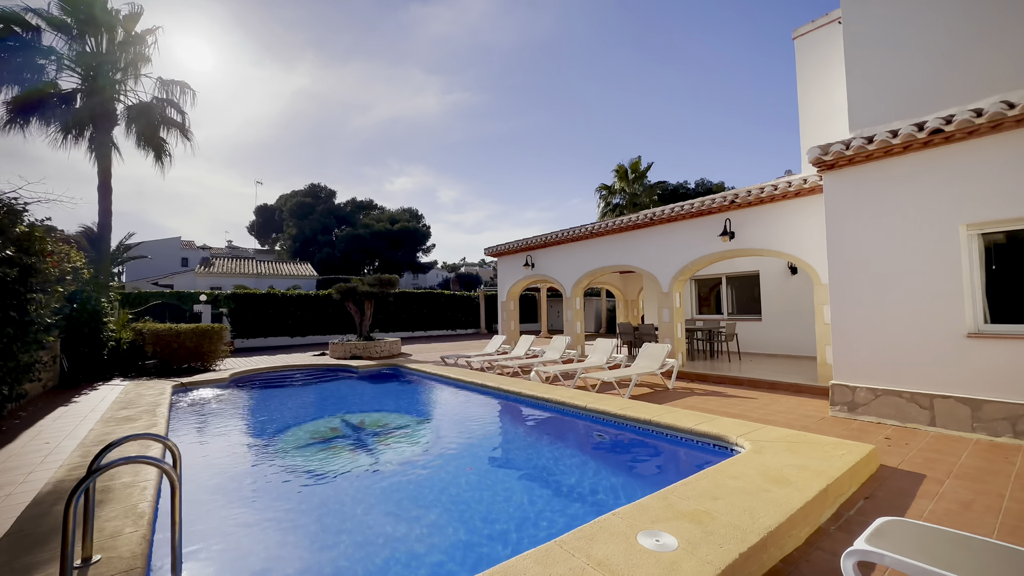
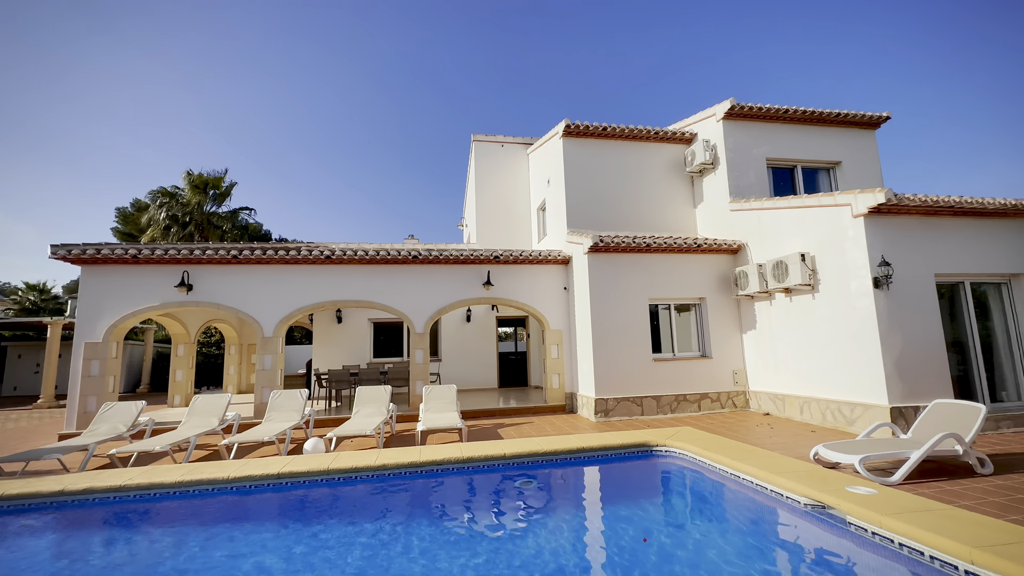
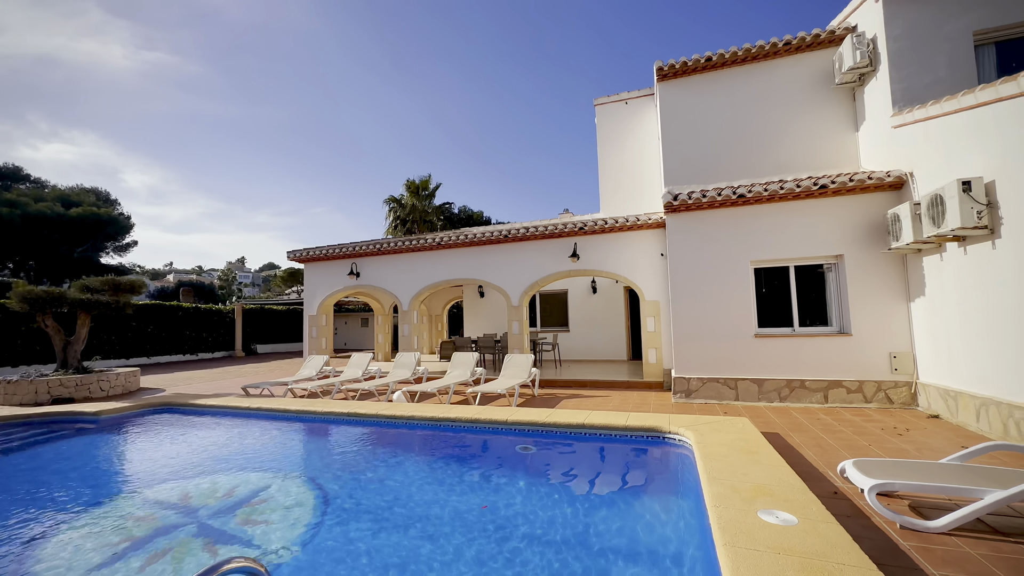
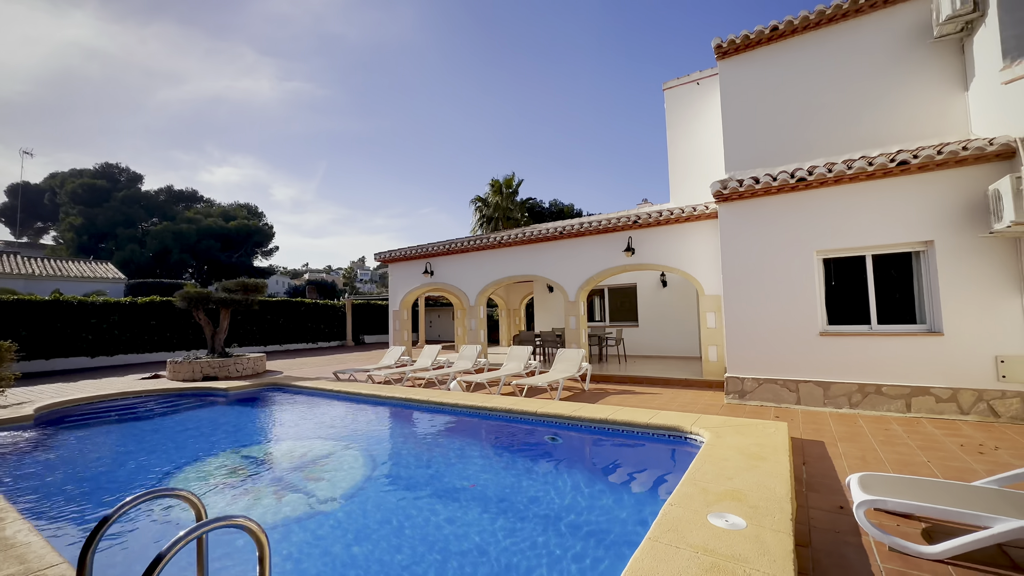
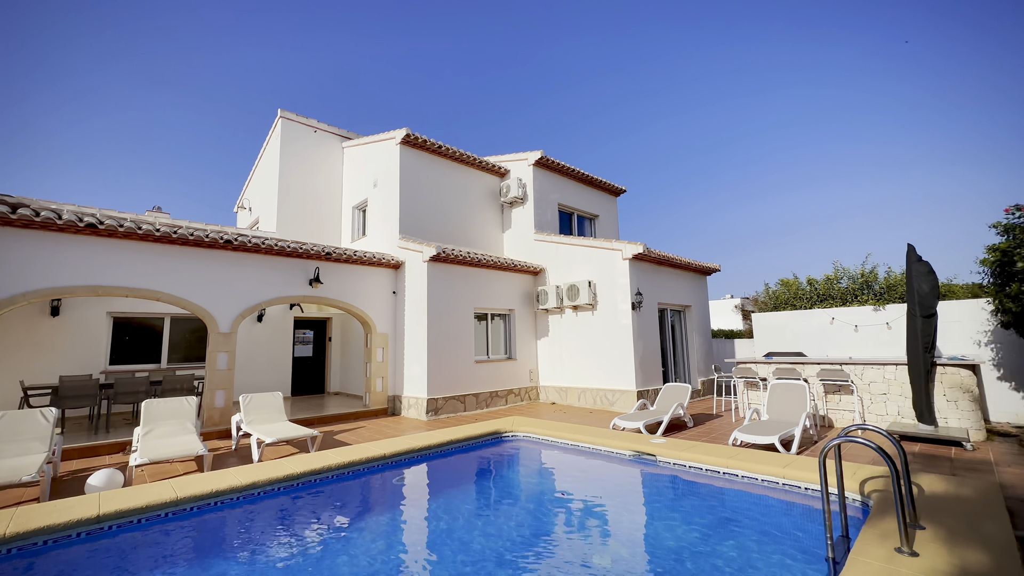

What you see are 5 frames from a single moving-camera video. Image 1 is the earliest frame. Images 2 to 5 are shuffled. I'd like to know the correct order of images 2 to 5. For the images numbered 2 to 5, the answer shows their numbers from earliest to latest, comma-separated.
4, 3, 2, 5
